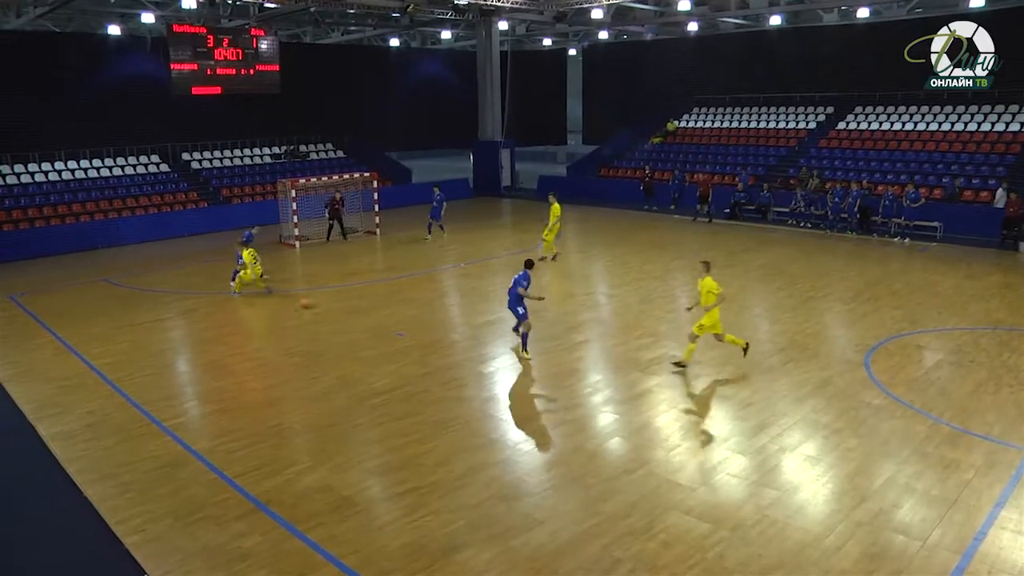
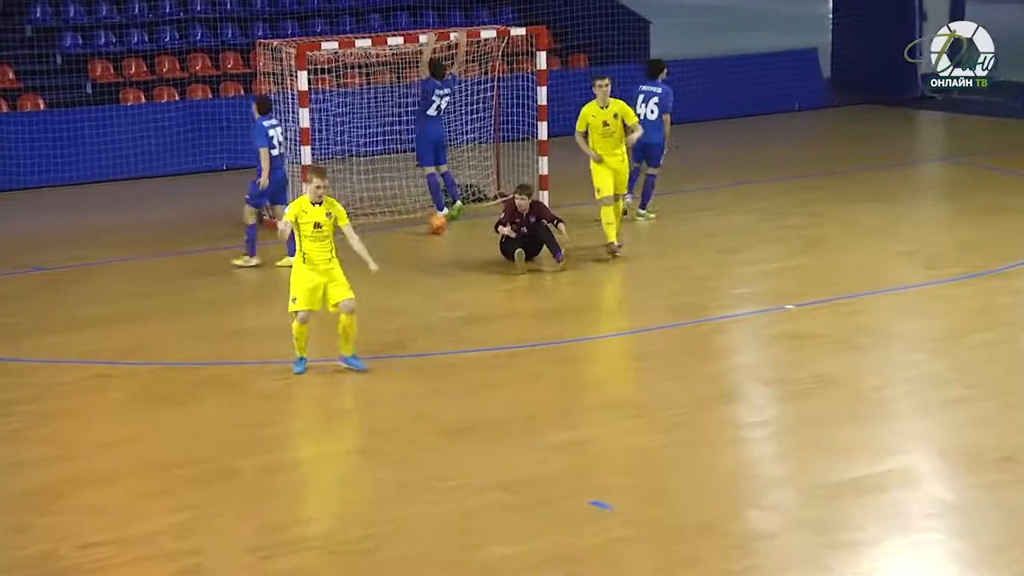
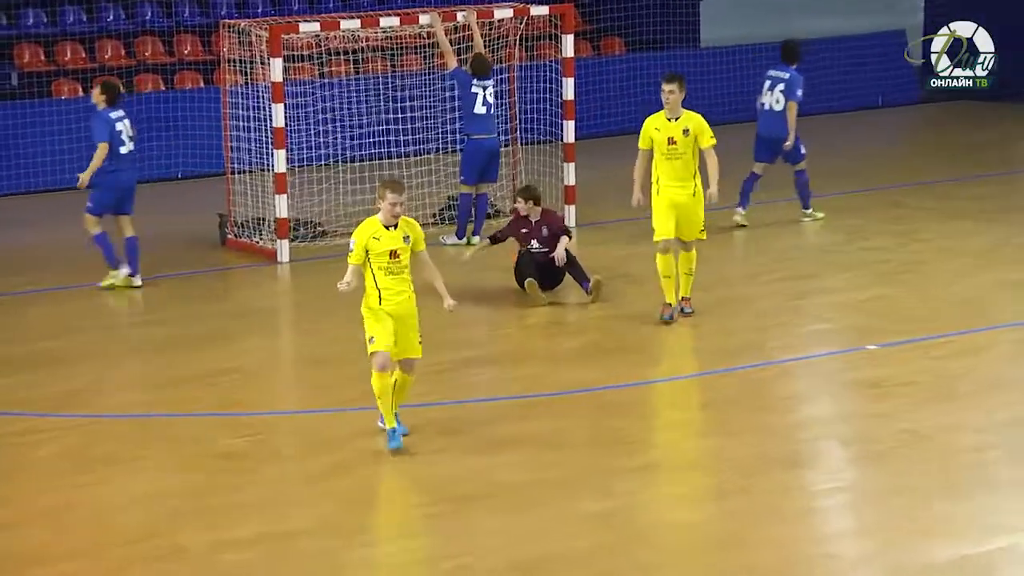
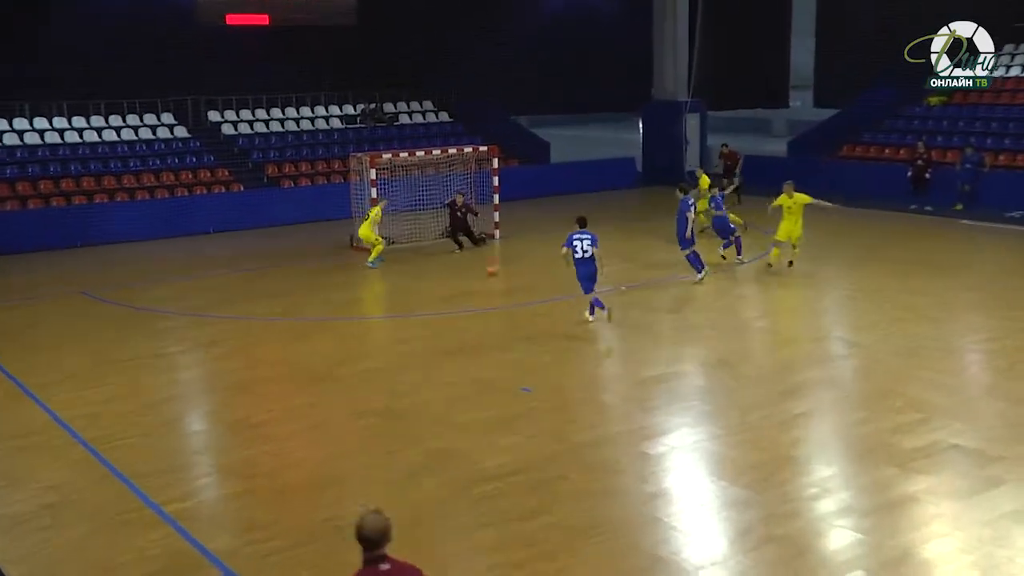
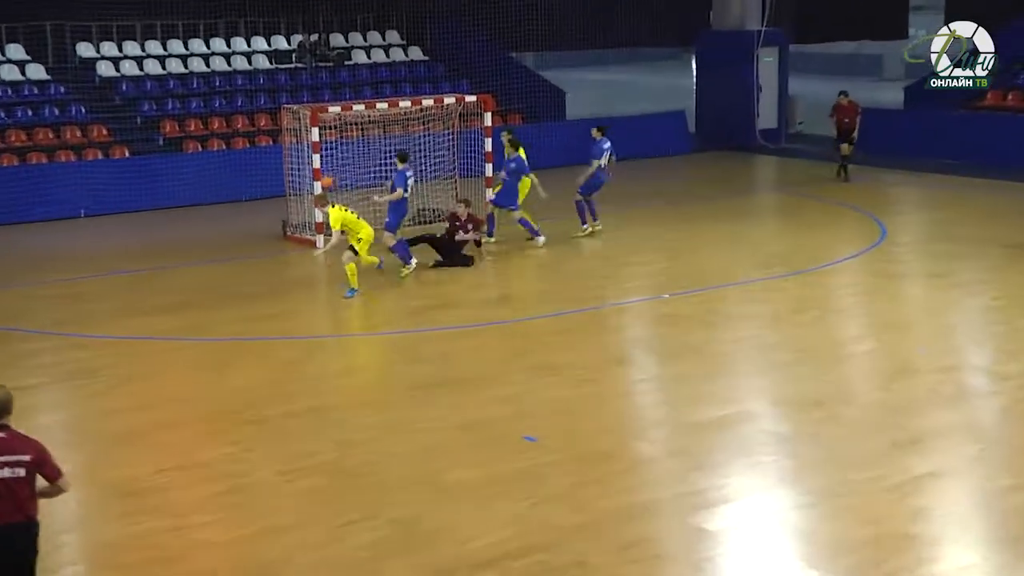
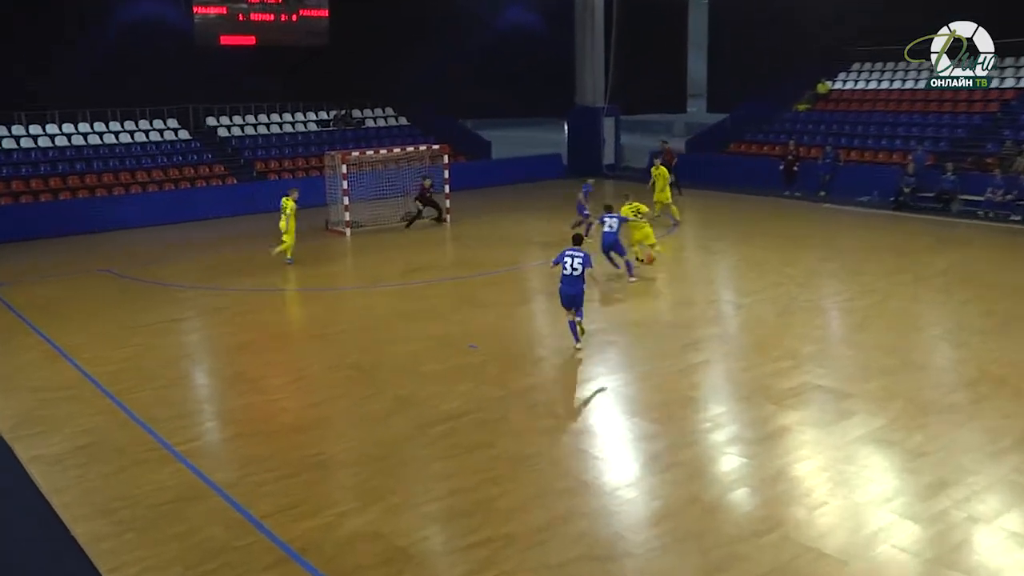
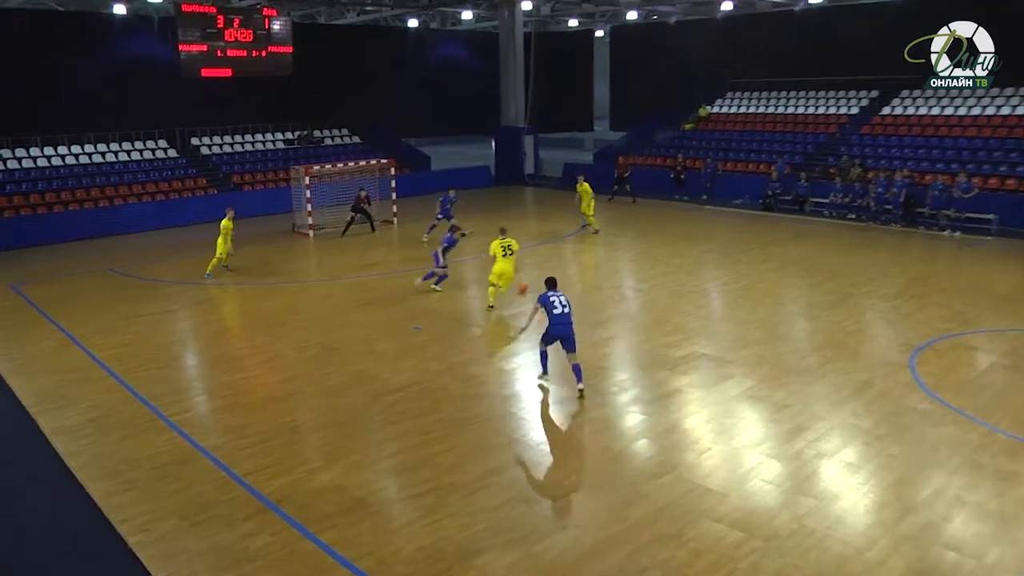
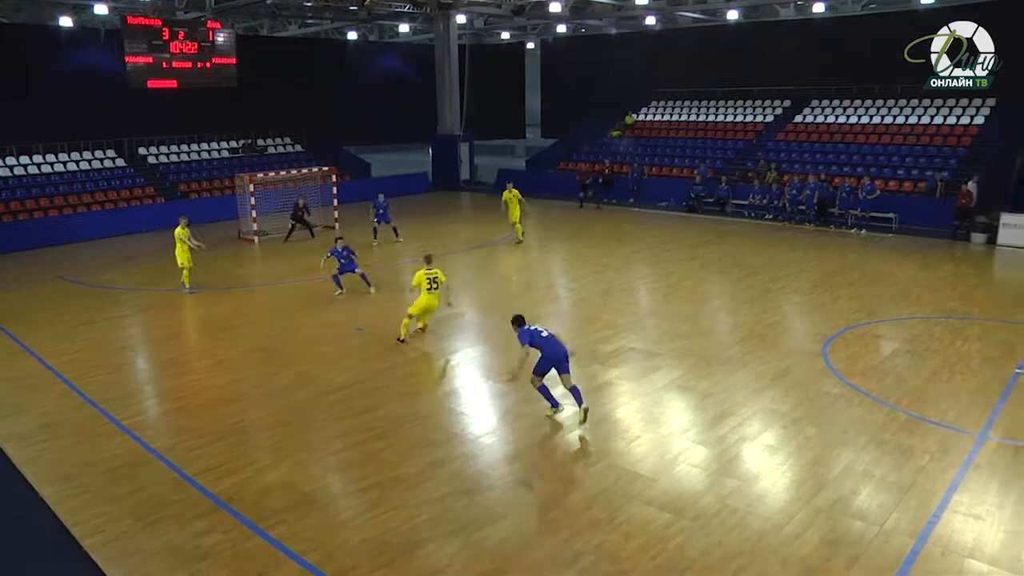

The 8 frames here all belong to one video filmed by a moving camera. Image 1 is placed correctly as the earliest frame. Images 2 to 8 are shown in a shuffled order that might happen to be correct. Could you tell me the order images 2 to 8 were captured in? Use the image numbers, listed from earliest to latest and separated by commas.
8, 7, 6, 4, 5, 2, 3
